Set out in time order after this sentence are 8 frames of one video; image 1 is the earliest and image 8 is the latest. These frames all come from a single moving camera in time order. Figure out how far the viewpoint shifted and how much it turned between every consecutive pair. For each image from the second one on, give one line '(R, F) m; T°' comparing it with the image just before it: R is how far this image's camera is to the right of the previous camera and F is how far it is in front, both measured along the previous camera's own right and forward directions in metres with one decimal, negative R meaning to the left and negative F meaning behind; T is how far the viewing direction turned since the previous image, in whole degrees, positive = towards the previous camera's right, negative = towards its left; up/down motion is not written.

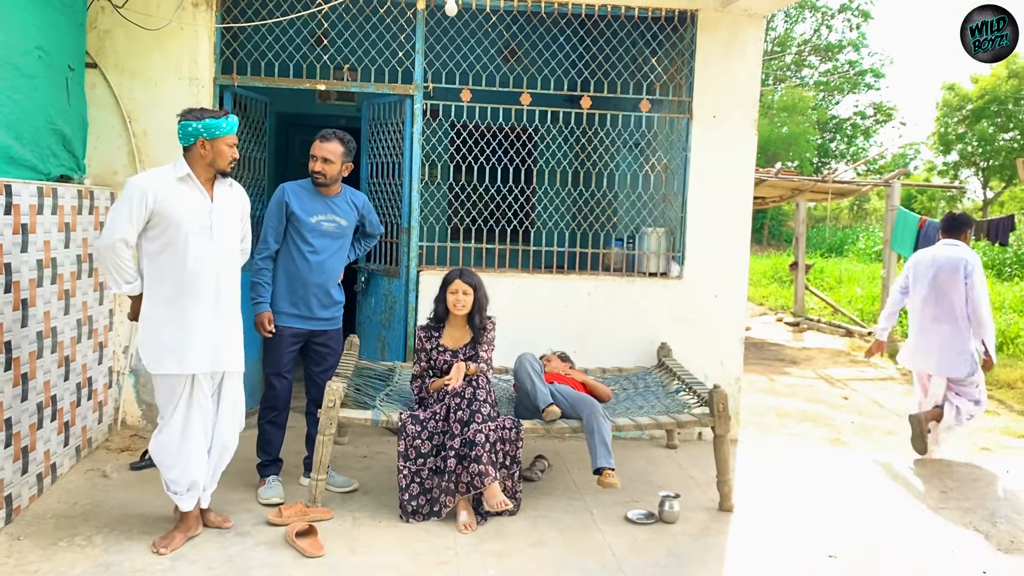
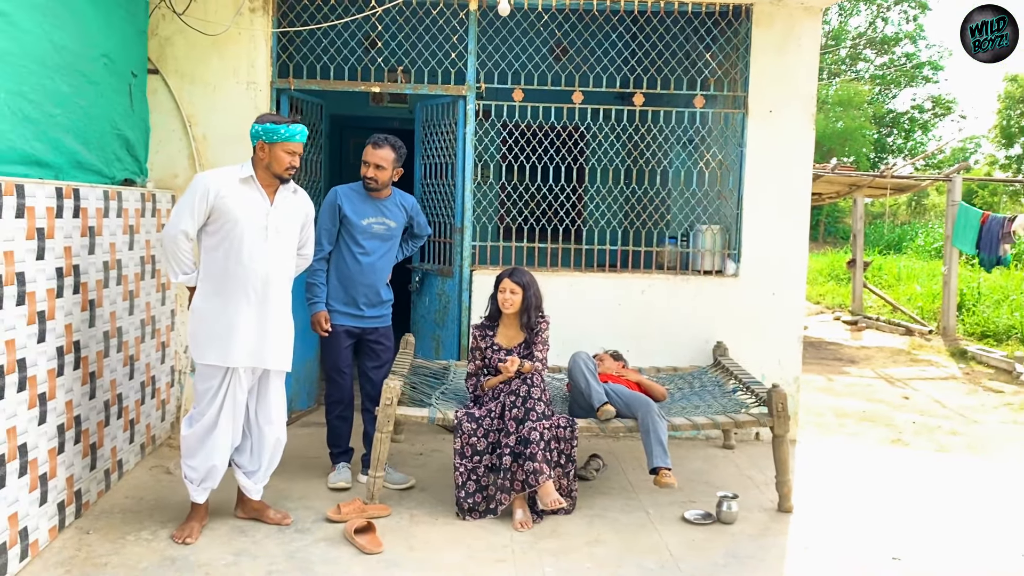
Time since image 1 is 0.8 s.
(0.0, 0.0) m; -3°
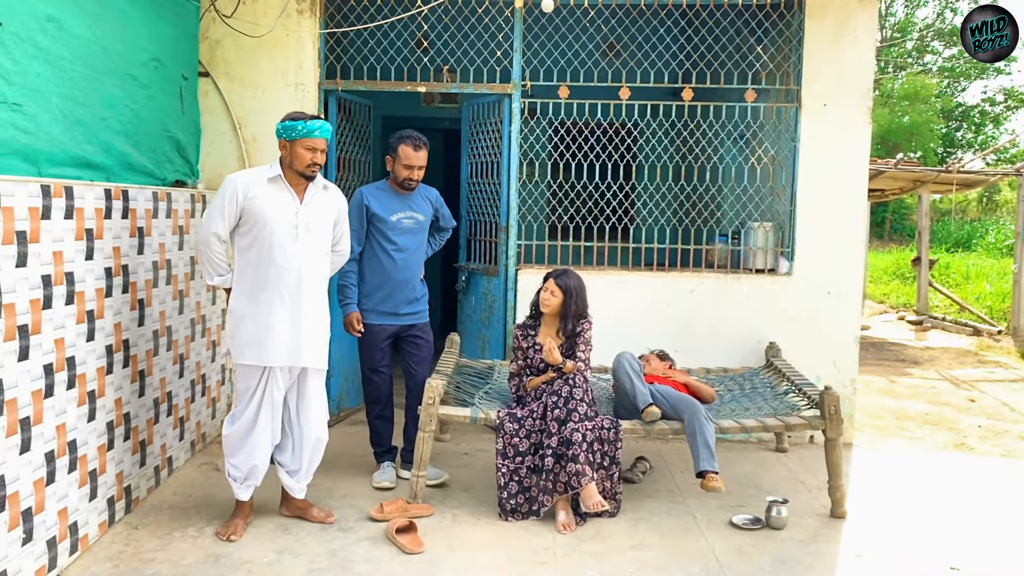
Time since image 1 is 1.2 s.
(+0.1, 0.0) m; -4°
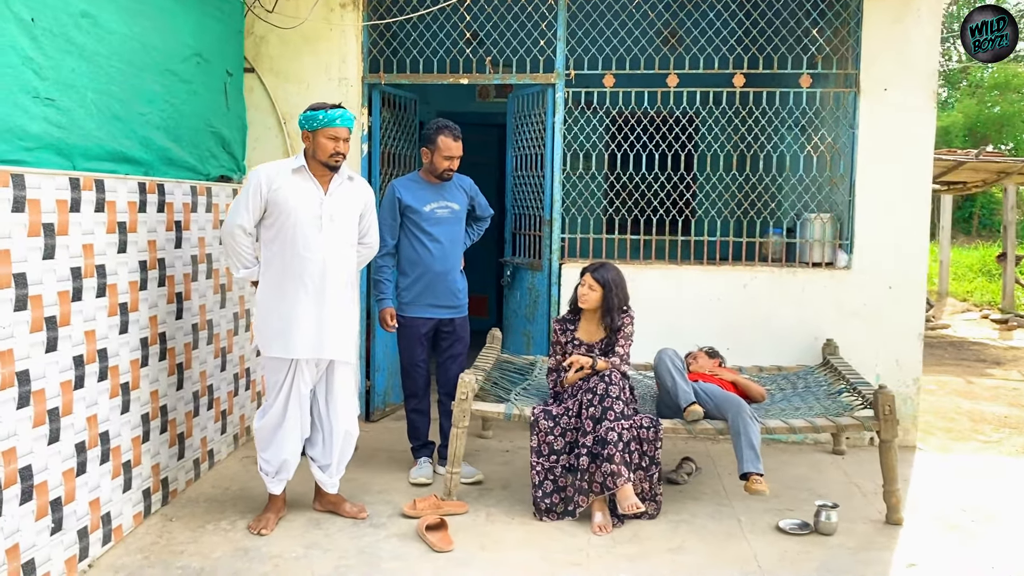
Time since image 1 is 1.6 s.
(+0.2, +0.1) m; -5°
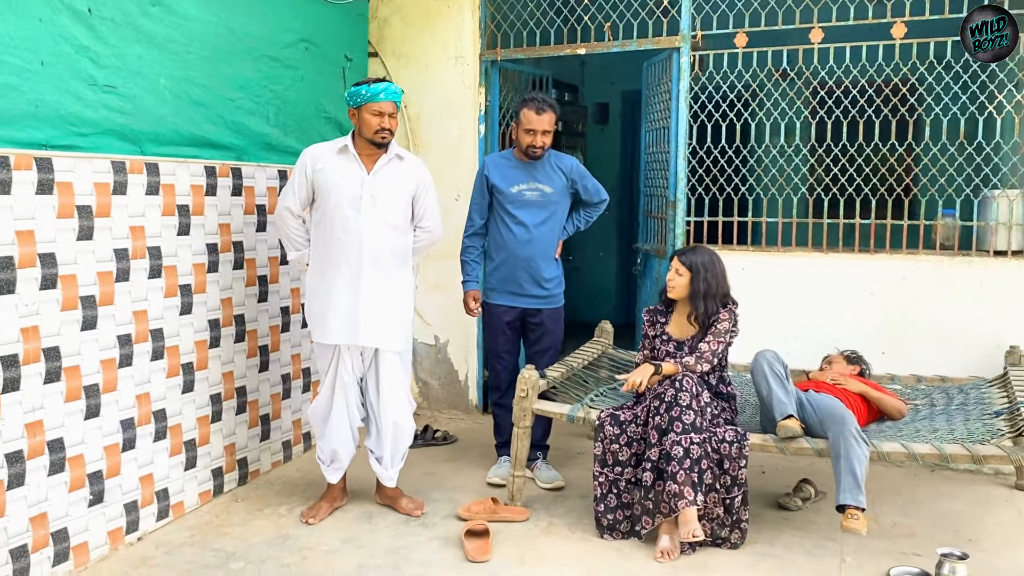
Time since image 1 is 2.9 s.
(+0.8, +0.5) m; -17°
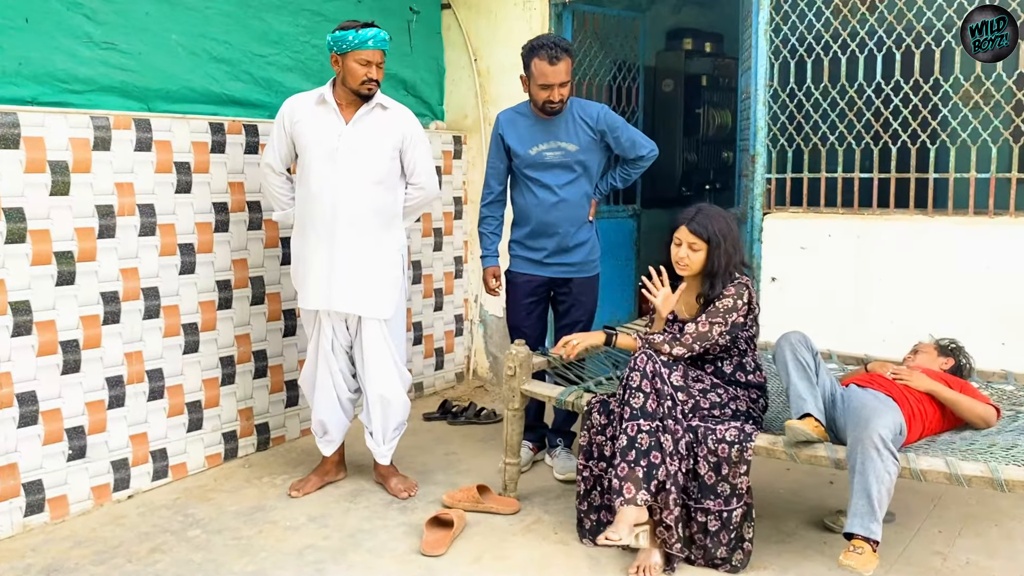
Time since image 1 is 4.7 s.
(+0.9, +0.5) m; -16°
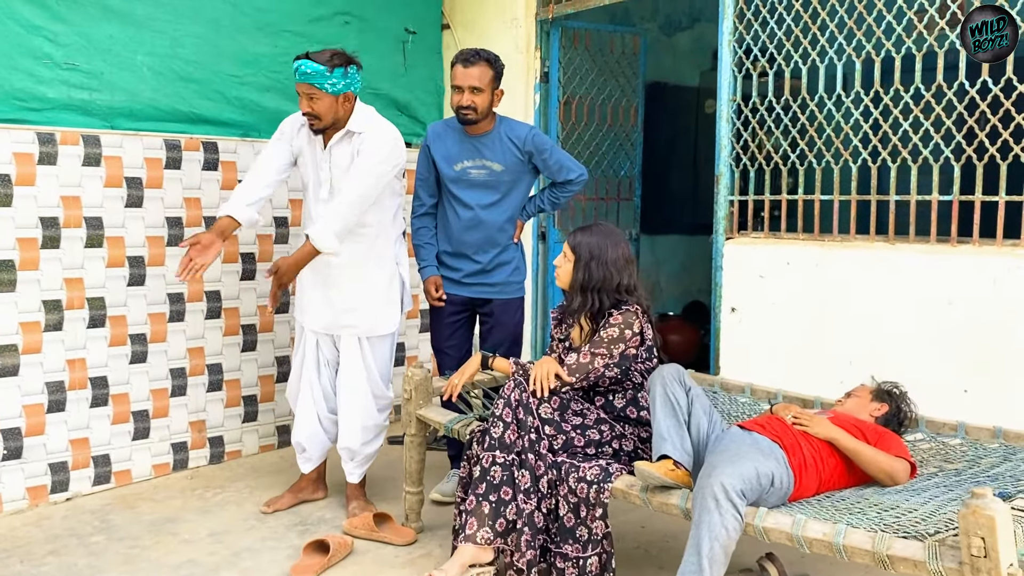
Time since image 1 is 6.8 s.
(+0.8, +0.2) m; -10°
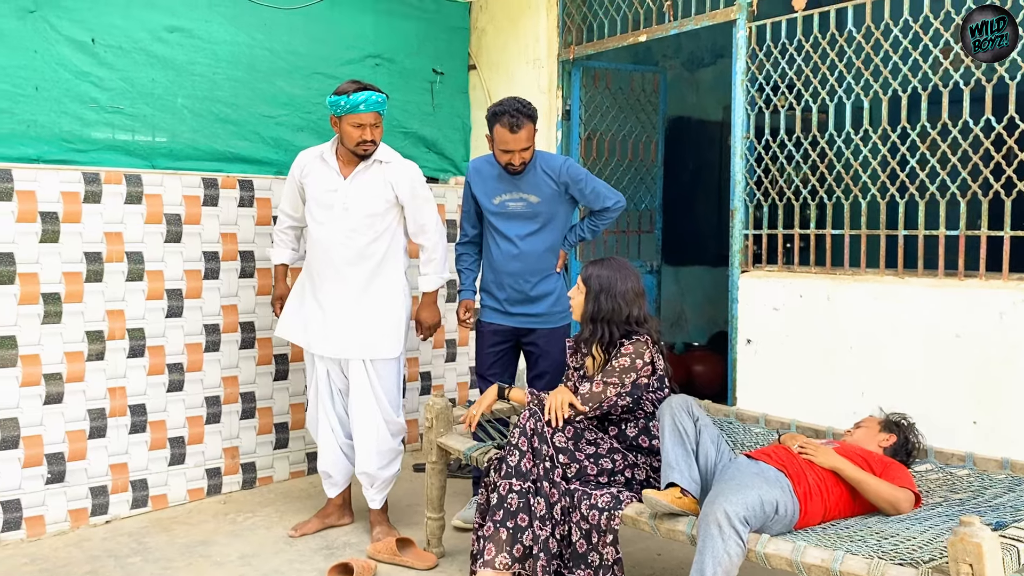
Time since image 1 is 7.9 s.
(+0.1, -0.1) m; -2°
